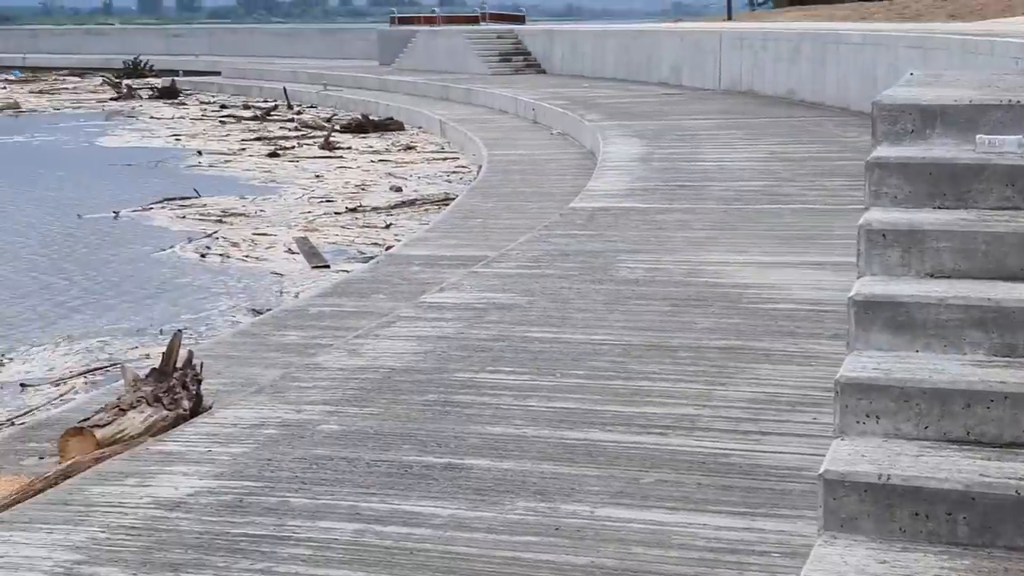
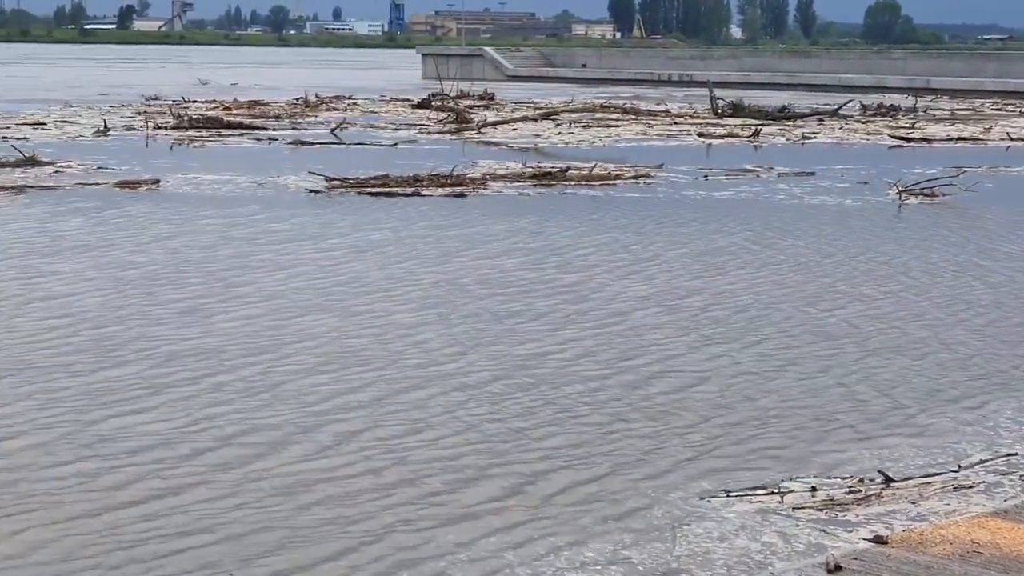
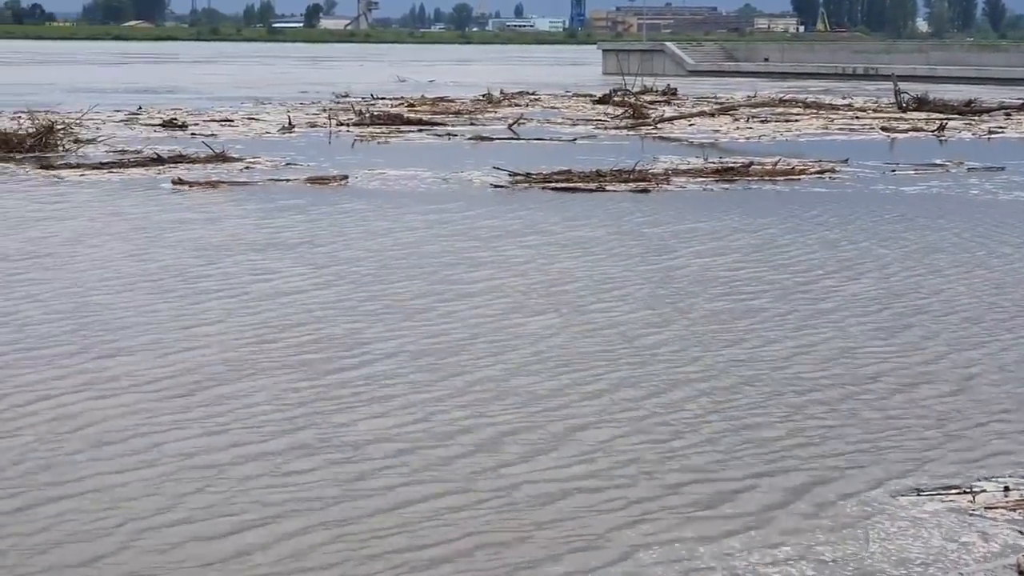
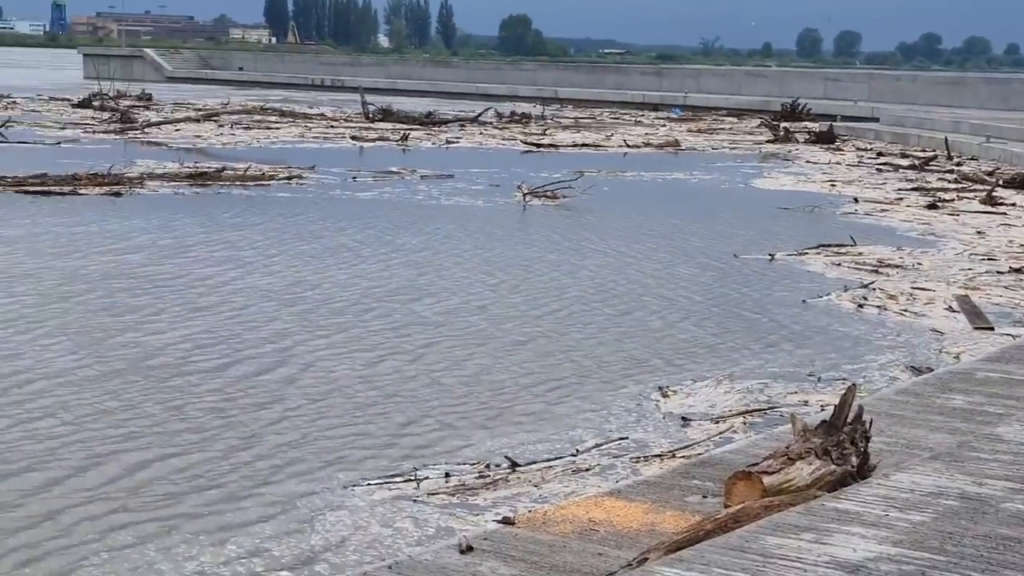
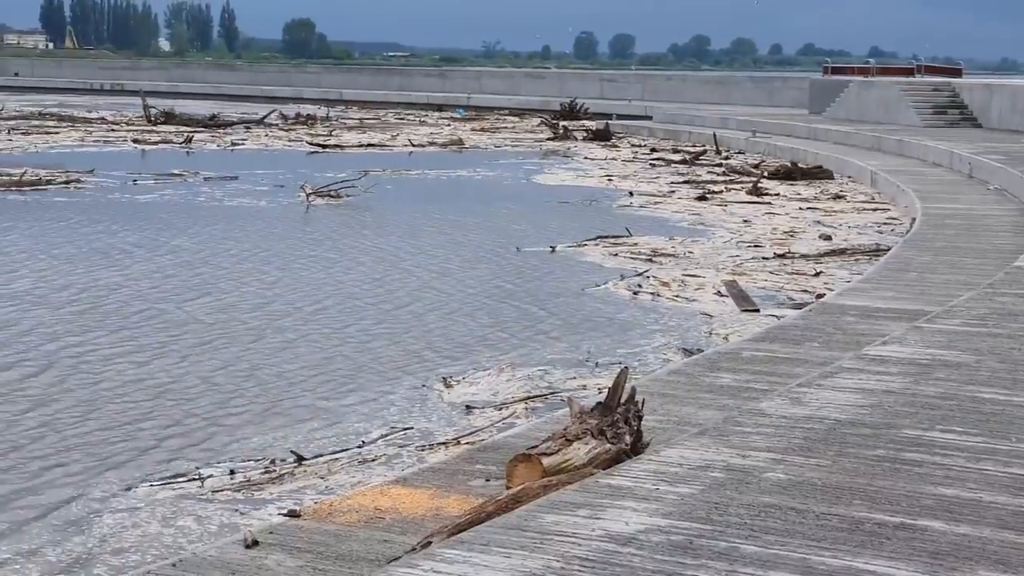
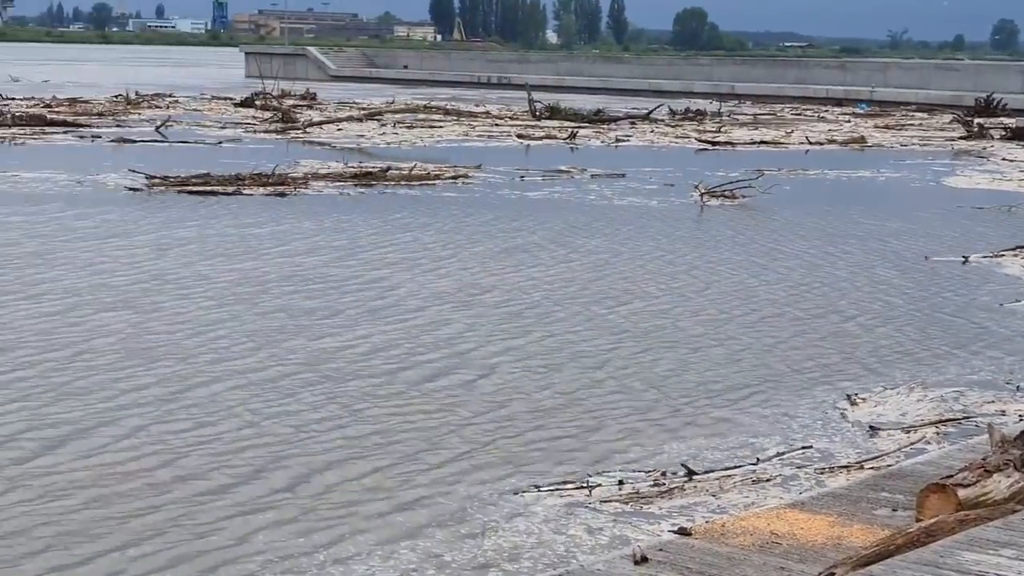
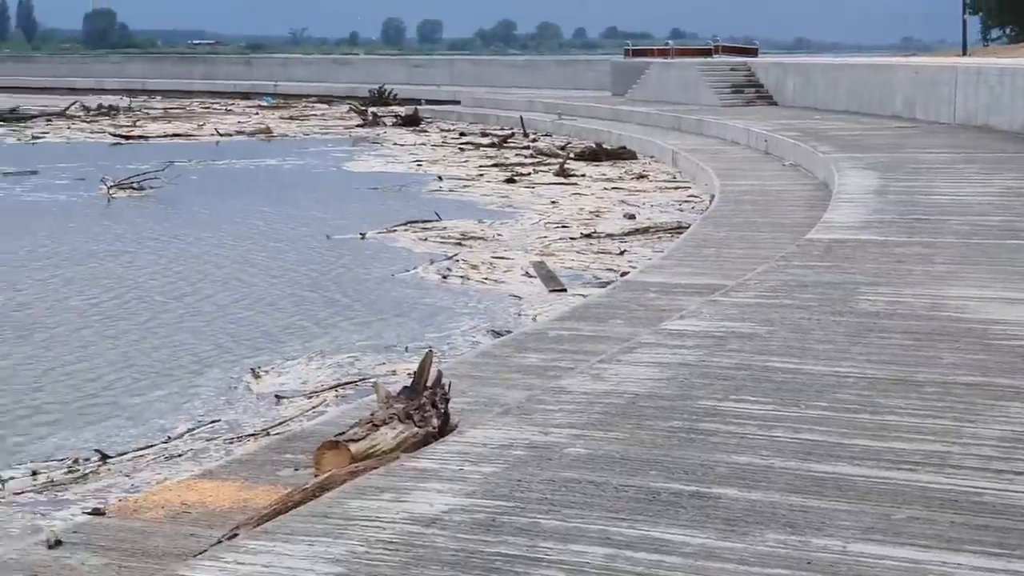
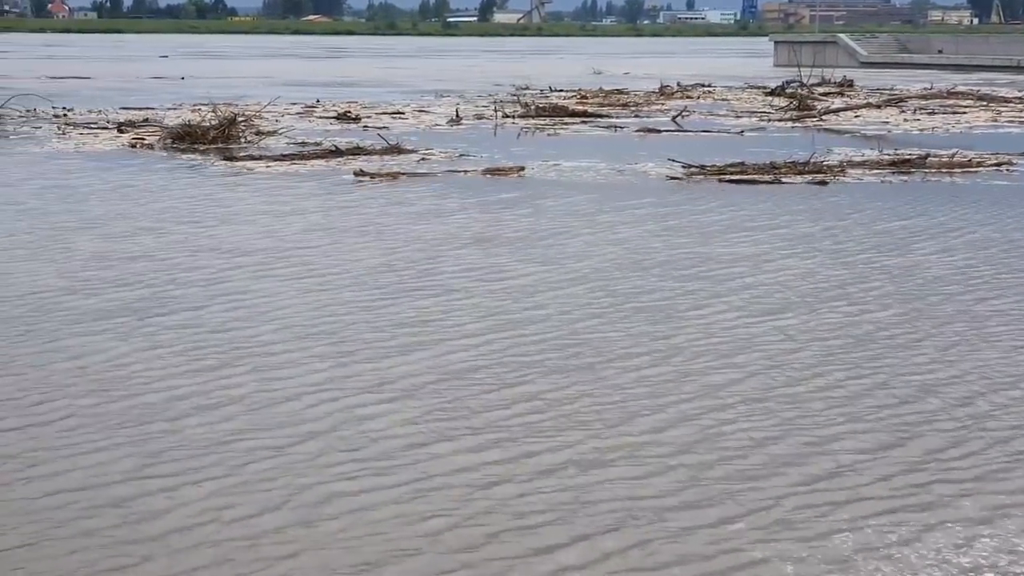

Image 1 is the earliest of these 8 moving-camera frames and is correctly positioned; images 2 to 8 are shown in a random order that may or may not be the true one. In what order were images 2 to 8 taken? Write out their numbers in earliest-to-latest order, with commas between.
7, 5, 4, 6, 2, 3, 8
